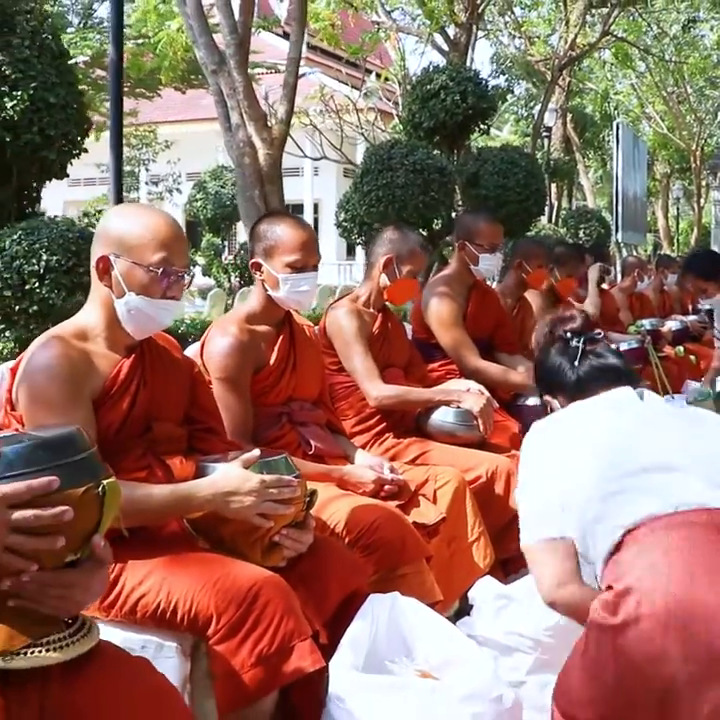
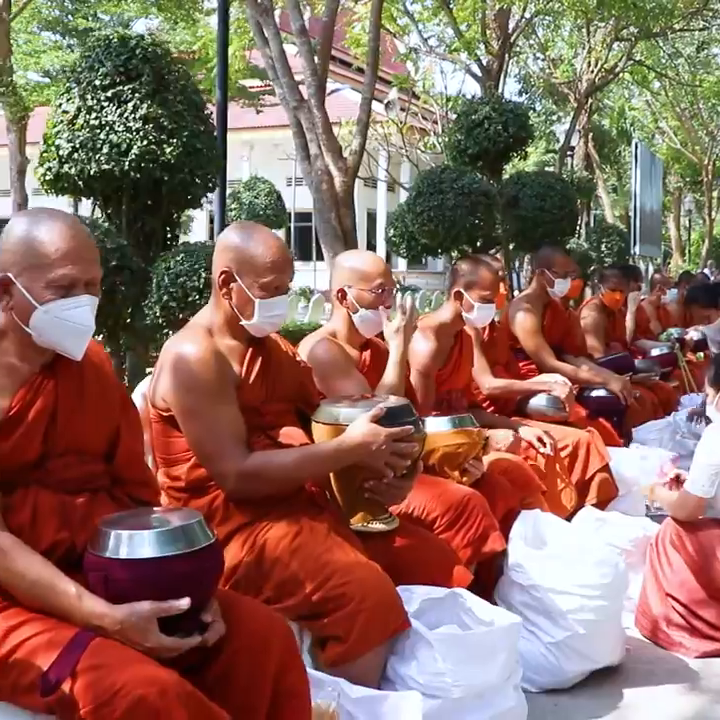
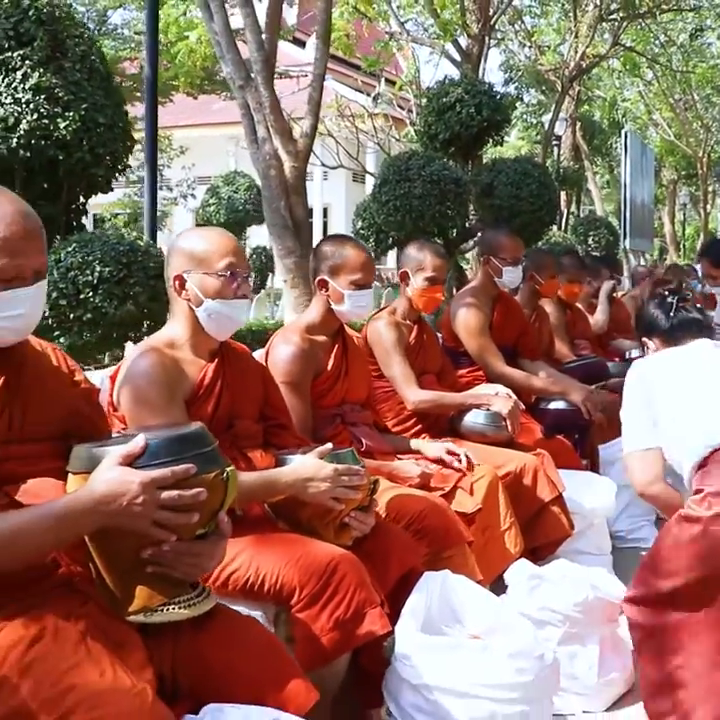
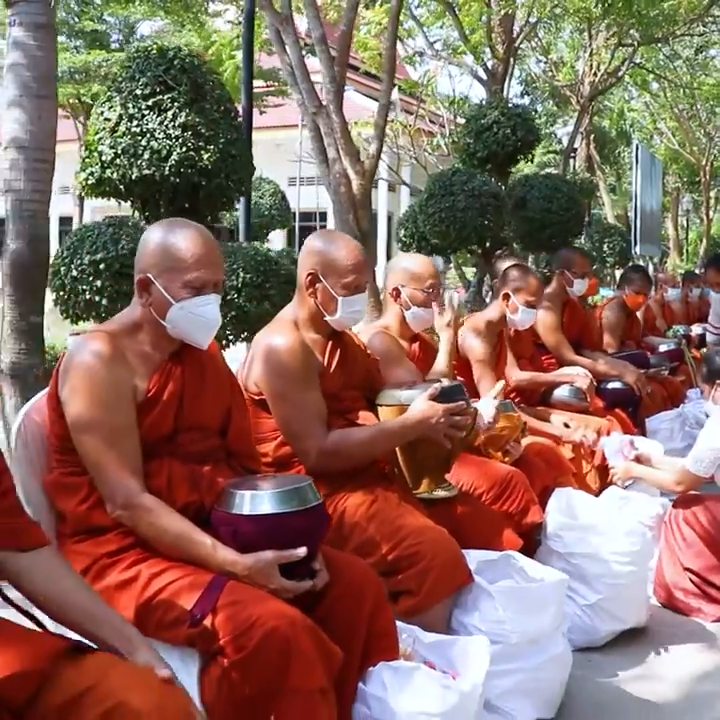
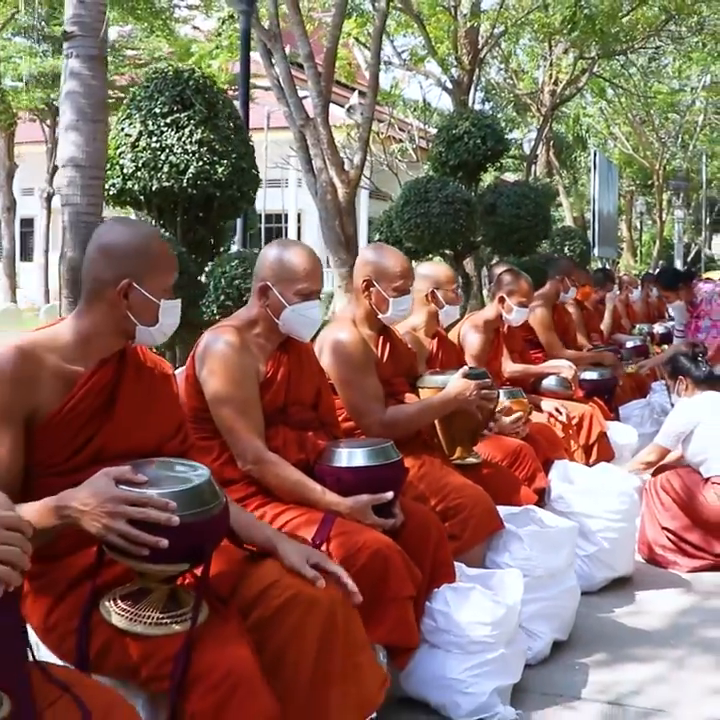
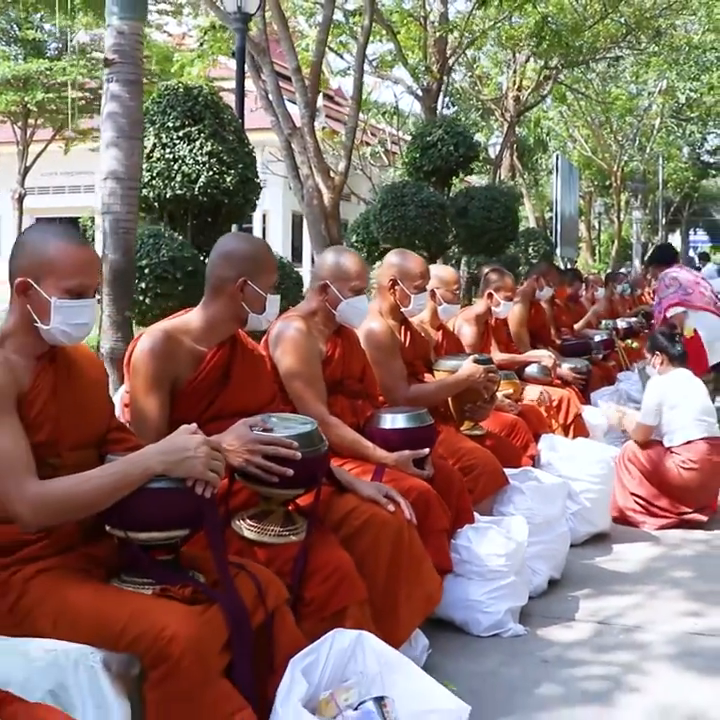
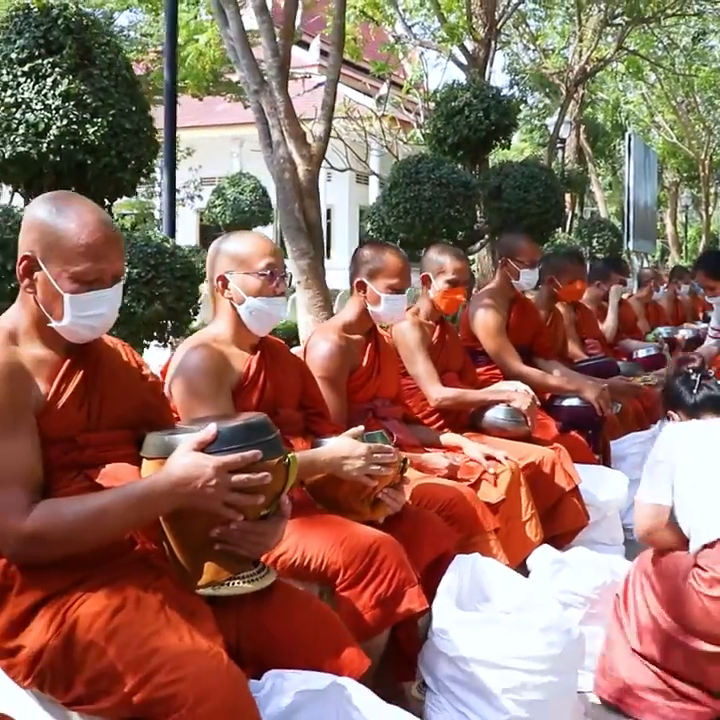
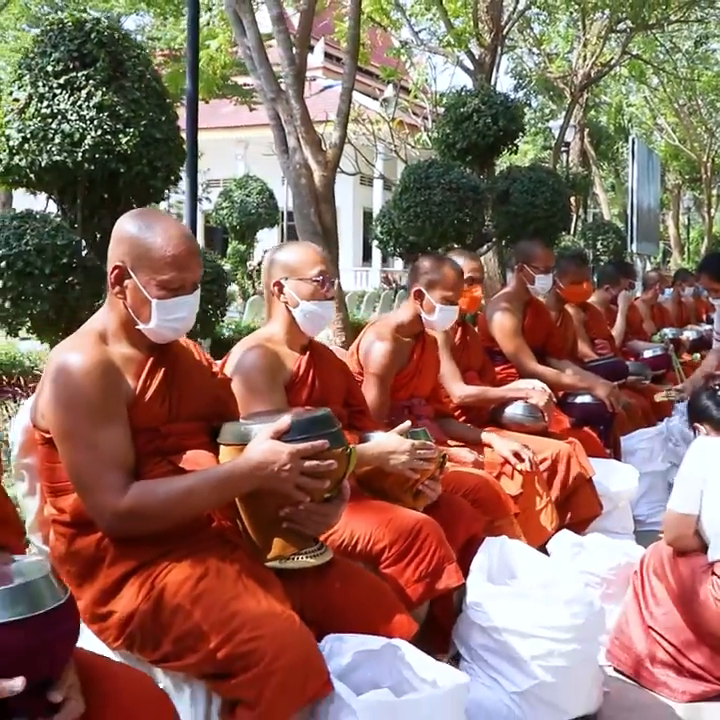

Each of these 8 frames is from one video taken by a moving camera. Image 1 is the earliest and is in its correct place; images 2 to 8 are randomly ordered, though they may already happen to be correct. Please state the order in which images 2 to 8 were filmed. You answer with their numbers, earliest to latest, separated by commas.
3, 7, 8, 2, 4, 5, 6
